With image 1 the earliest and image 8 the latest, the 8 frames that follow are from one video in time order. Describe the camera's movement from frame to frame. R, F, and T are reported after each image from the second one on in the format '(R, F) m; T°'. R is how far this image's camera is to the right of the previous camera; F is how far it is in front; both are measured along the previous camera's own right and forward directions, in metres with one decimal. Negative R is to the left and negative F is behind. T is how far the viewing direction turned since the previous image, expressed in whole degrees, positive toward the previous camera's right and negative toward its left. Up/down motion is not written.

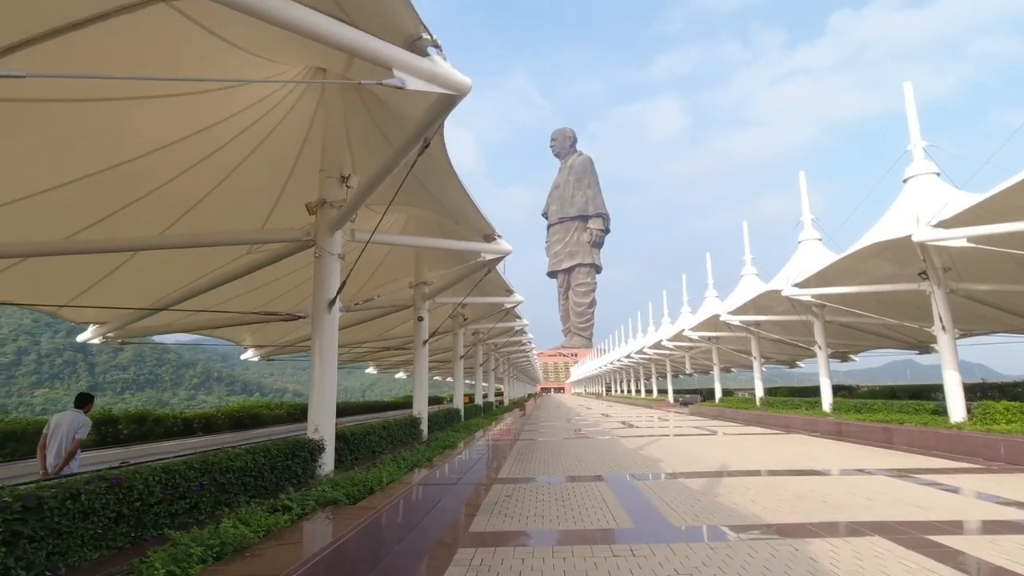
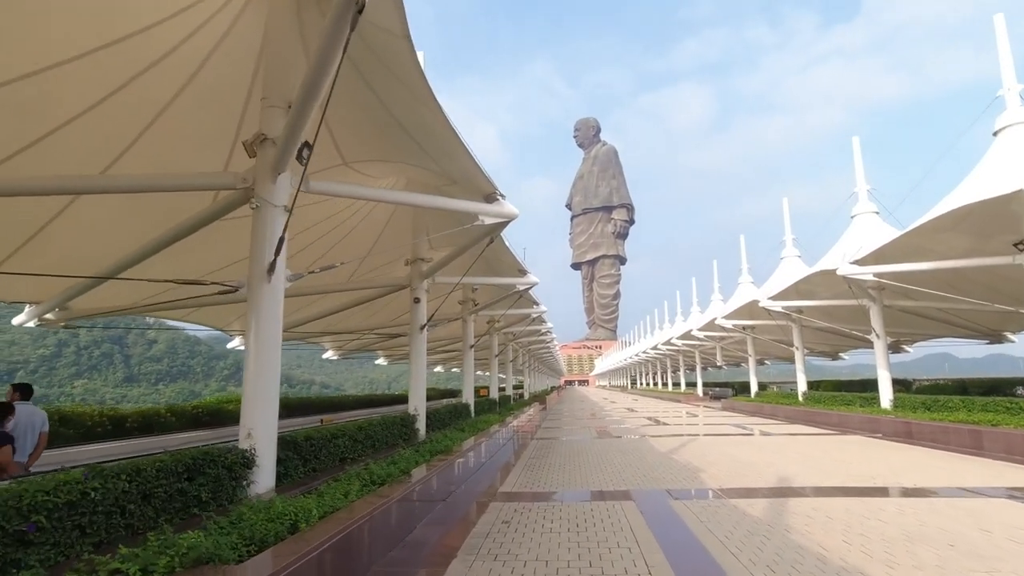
(+0.3, +2.1) m; -2°
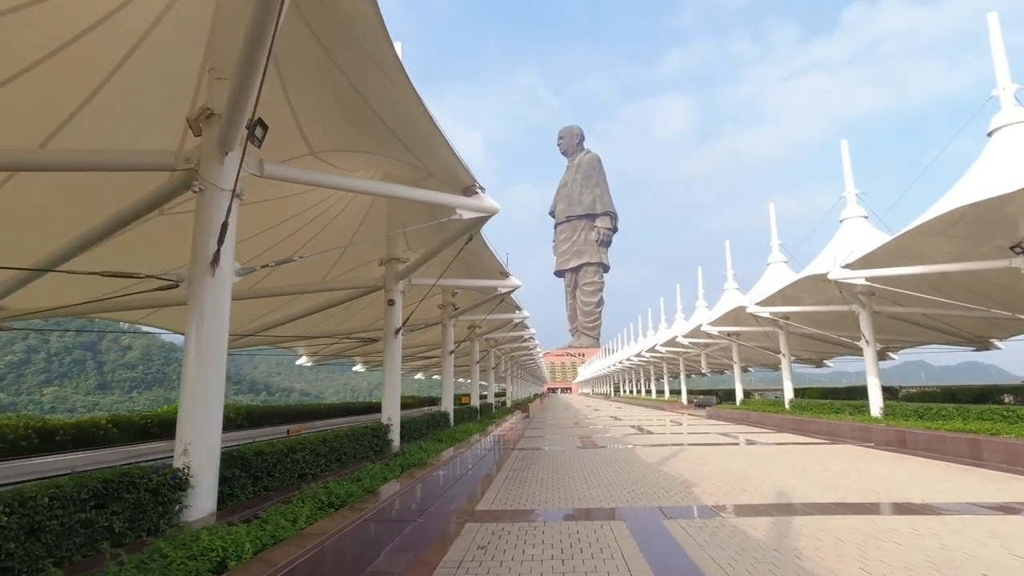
(+0.1, +0.7) m; +2°
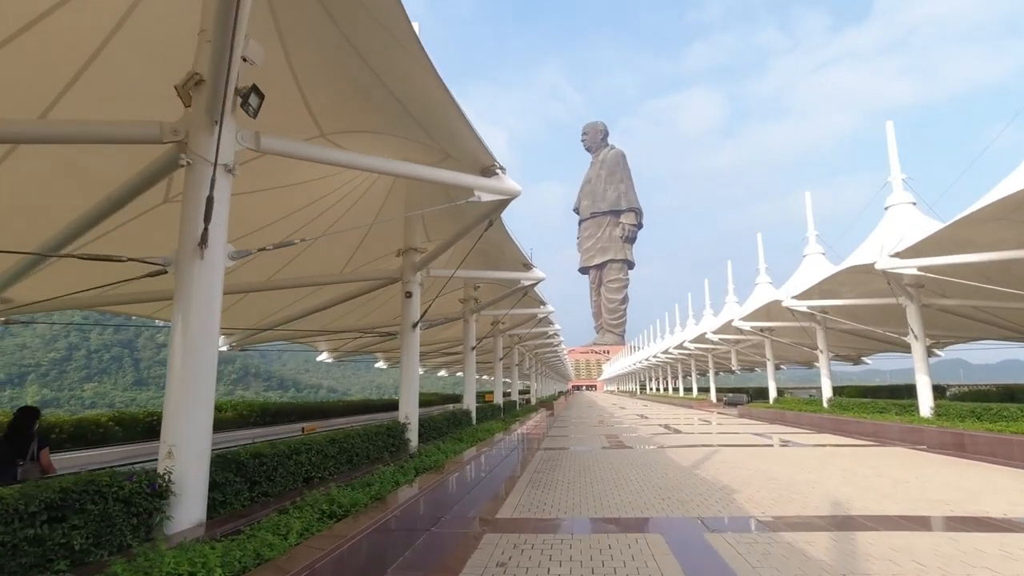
(0.0, +0.7) m; -2°
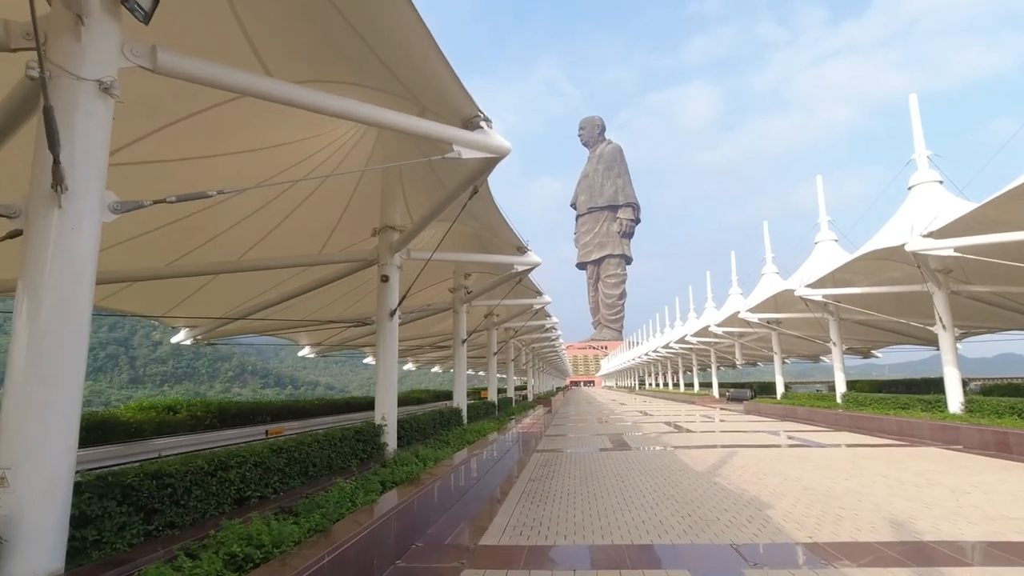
(+0.1, +1.4) m; 0°
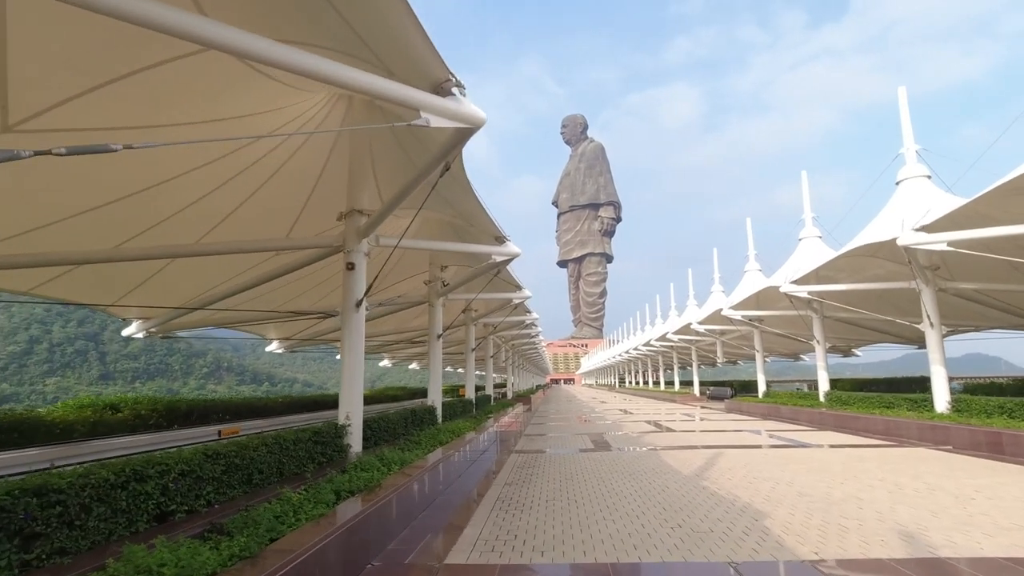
(+0.1, +0.7) m; +2°
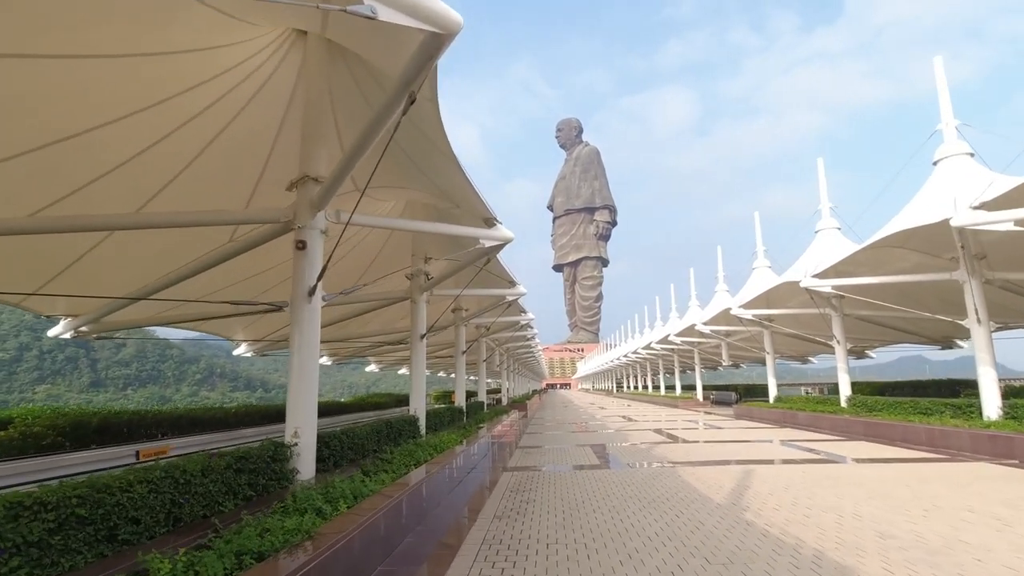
(+0.1, +1.8) m; 0°
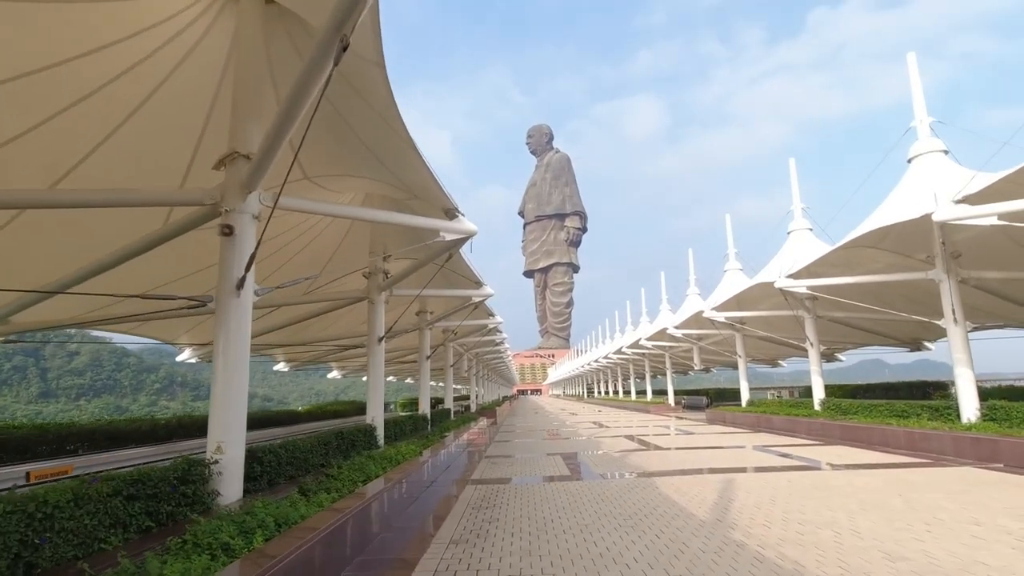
(+0.1, +0.9) m; +3°
